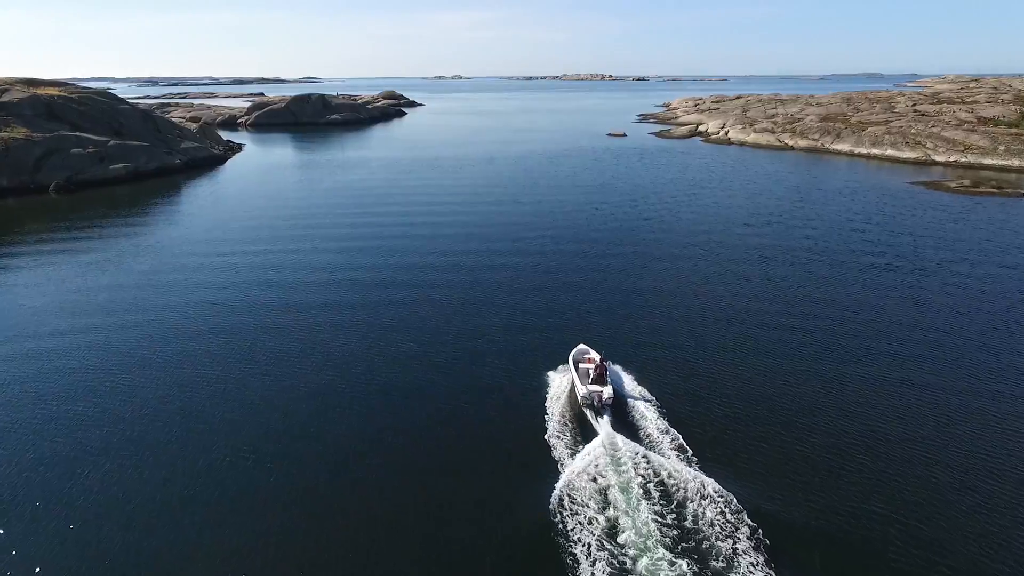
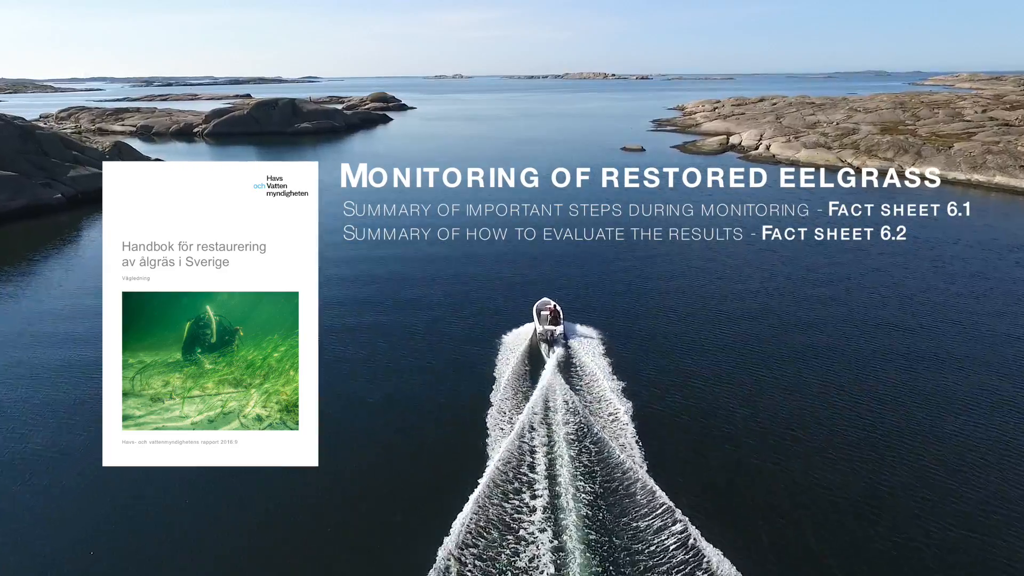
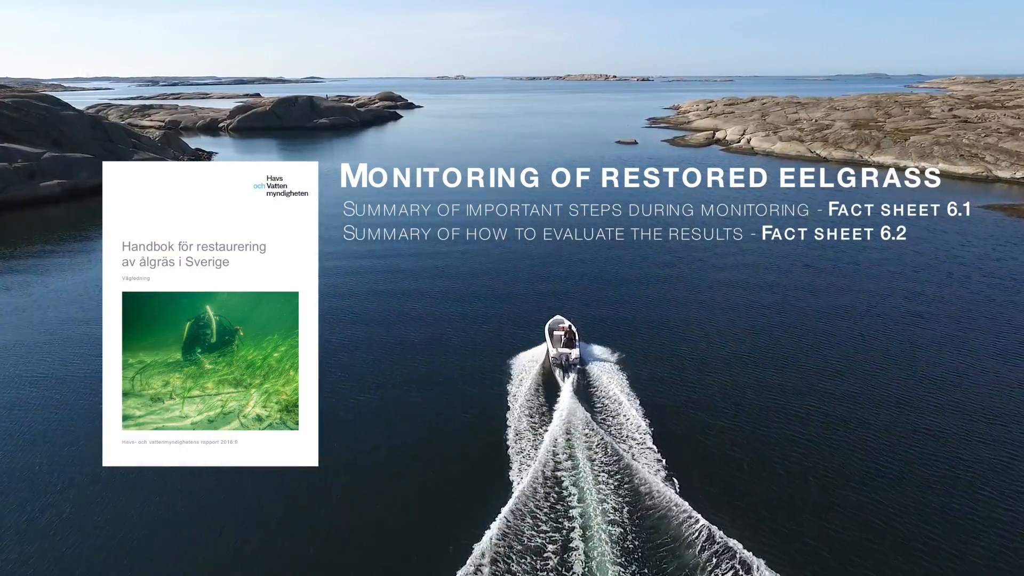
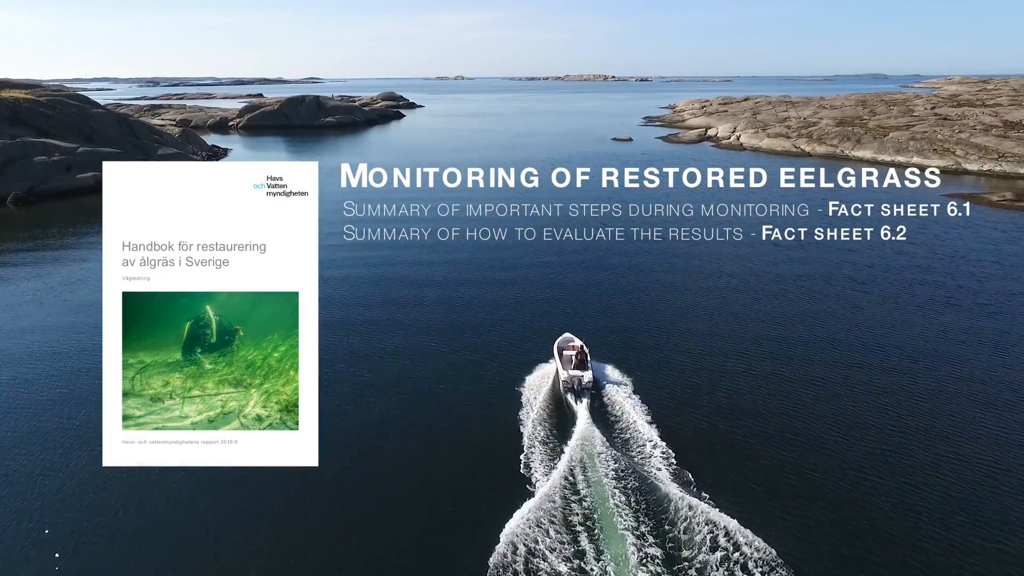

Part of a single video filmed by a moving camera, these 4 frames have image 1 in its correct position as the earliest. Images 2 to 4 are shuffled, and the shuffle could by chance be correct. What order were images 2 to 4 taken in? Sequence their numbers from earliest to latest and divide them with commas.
4, 3, 2
